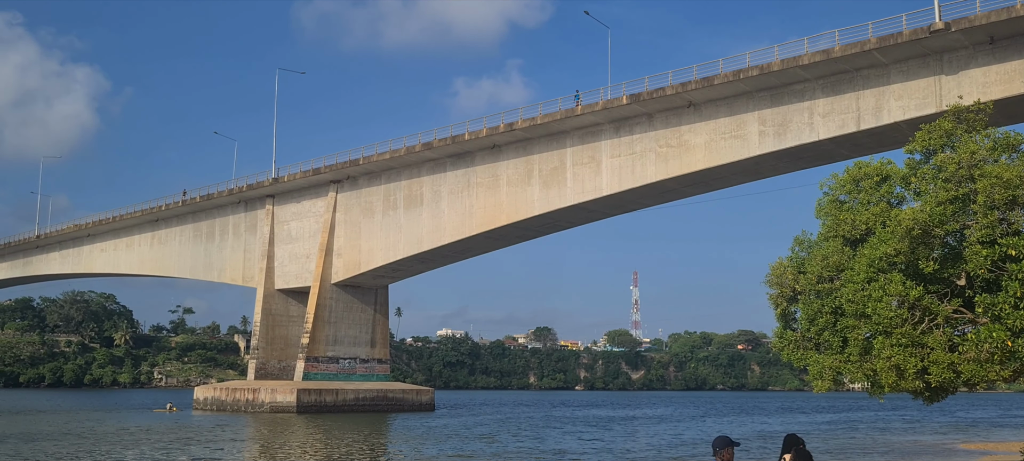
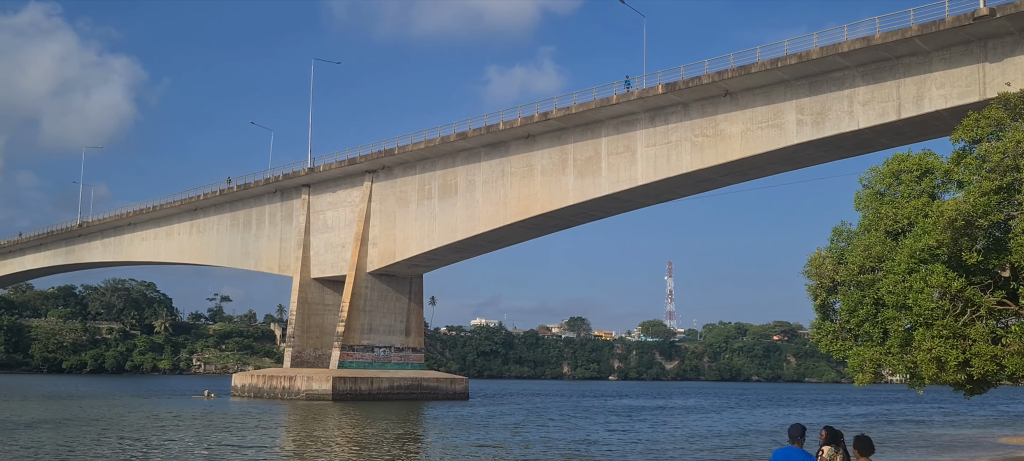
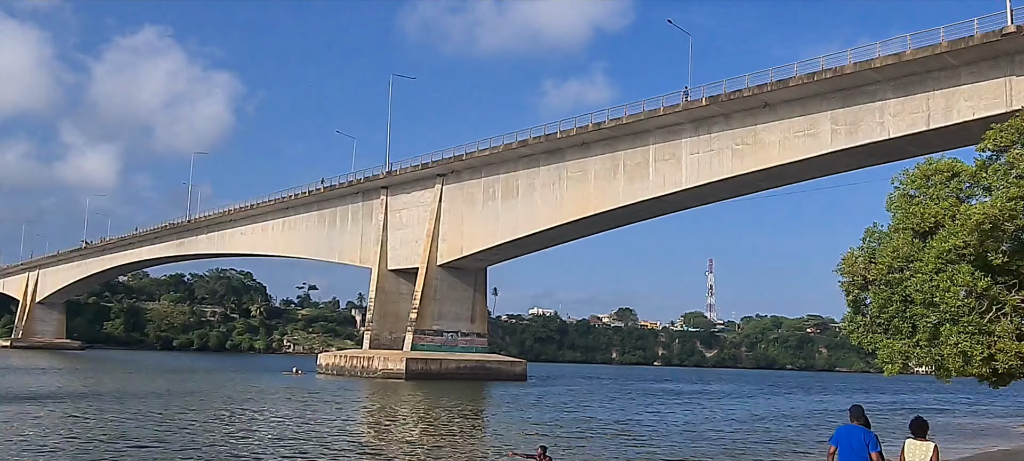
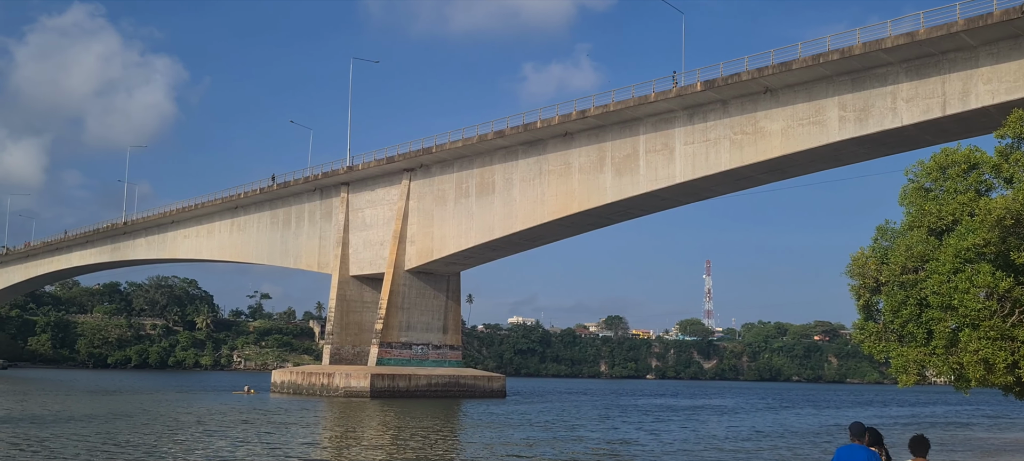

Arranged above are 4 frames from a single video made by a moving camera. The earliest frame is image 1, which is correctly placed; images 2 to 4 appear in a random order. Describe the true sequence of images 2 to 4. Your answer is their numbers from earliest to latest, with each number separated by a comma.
2, 4, 3
